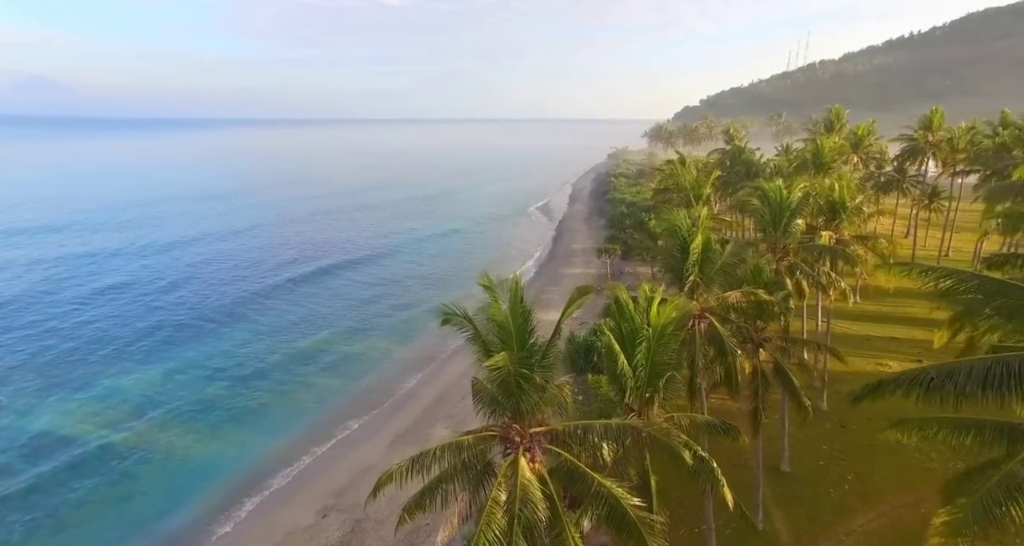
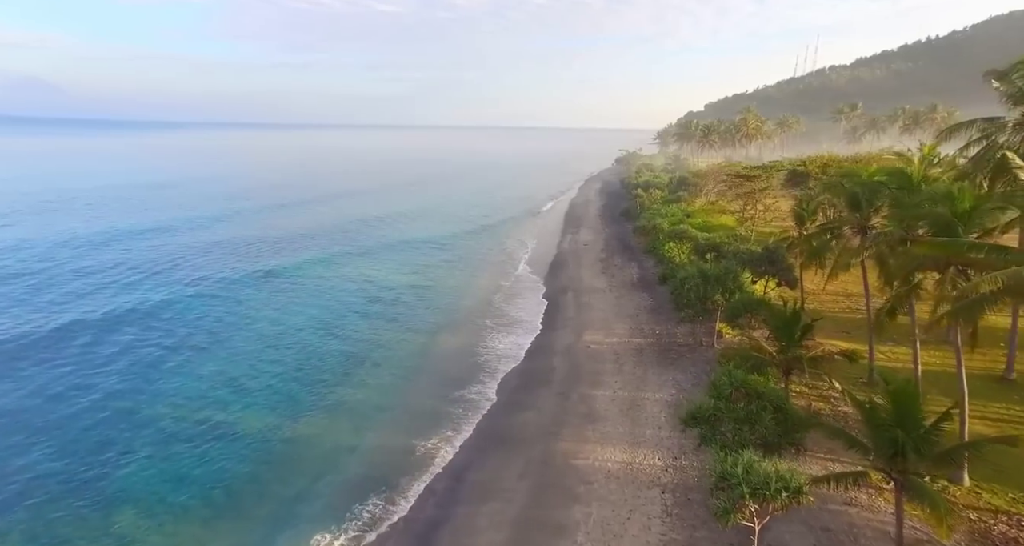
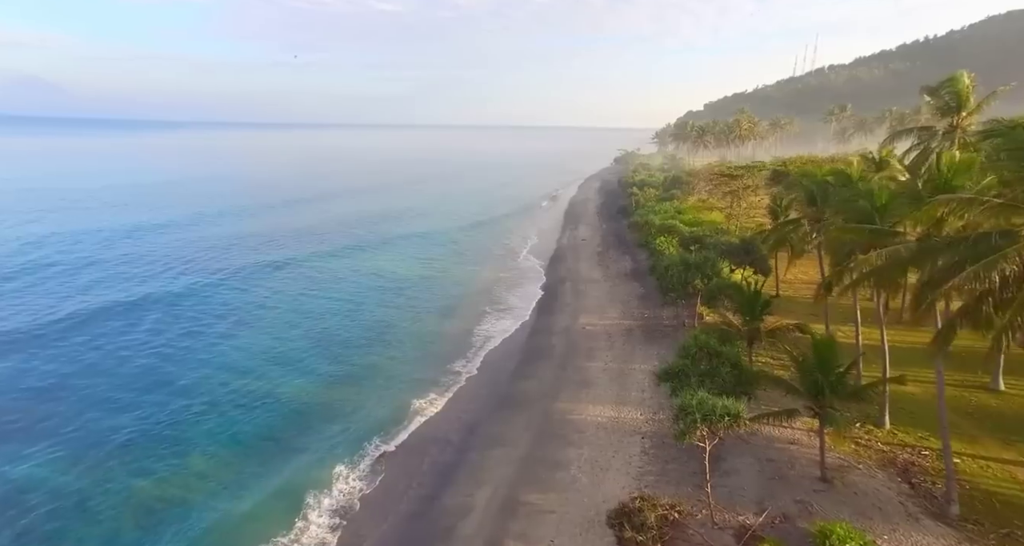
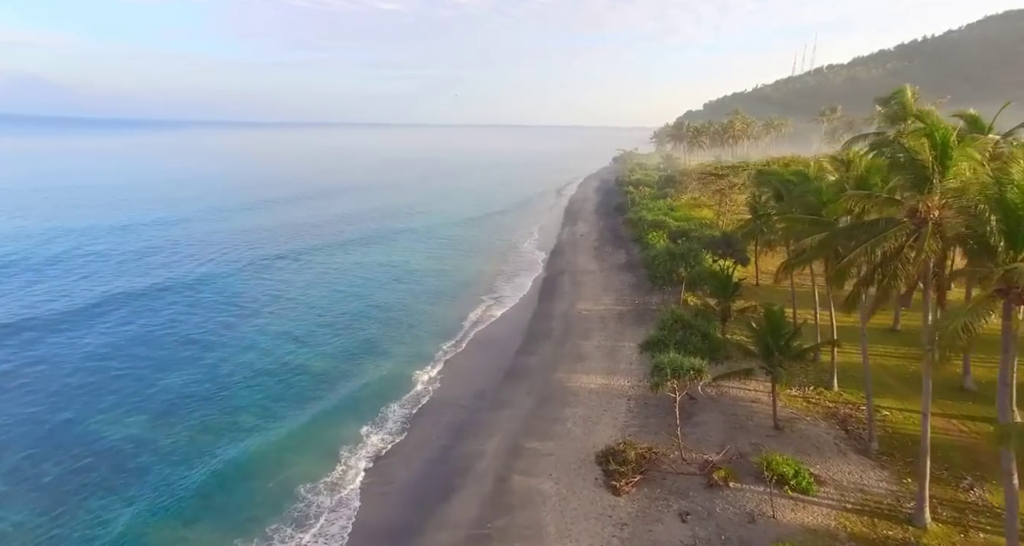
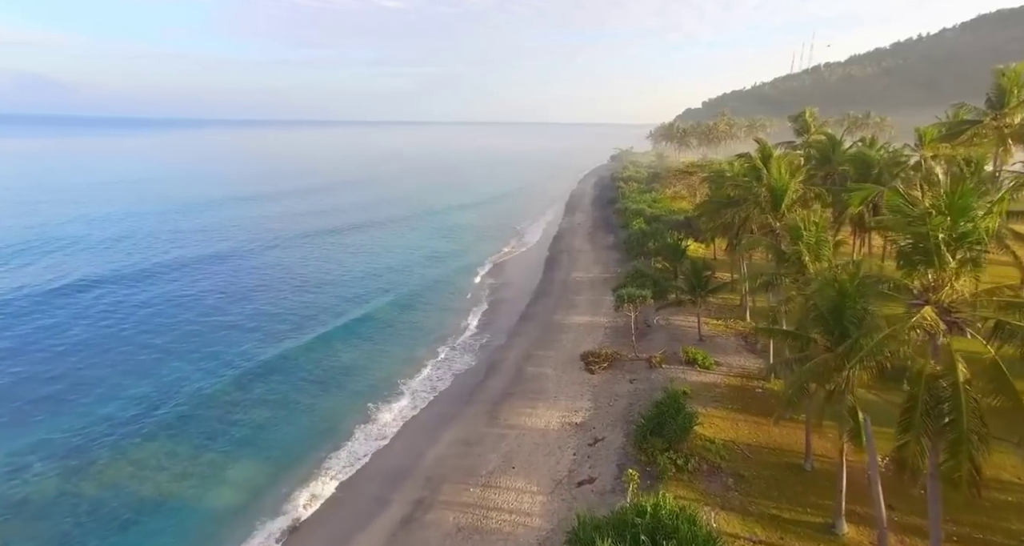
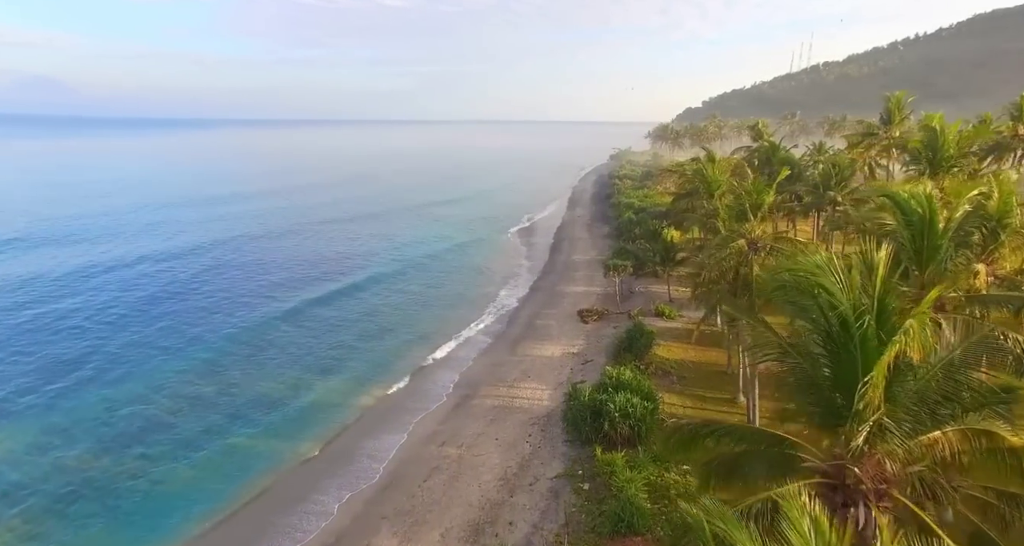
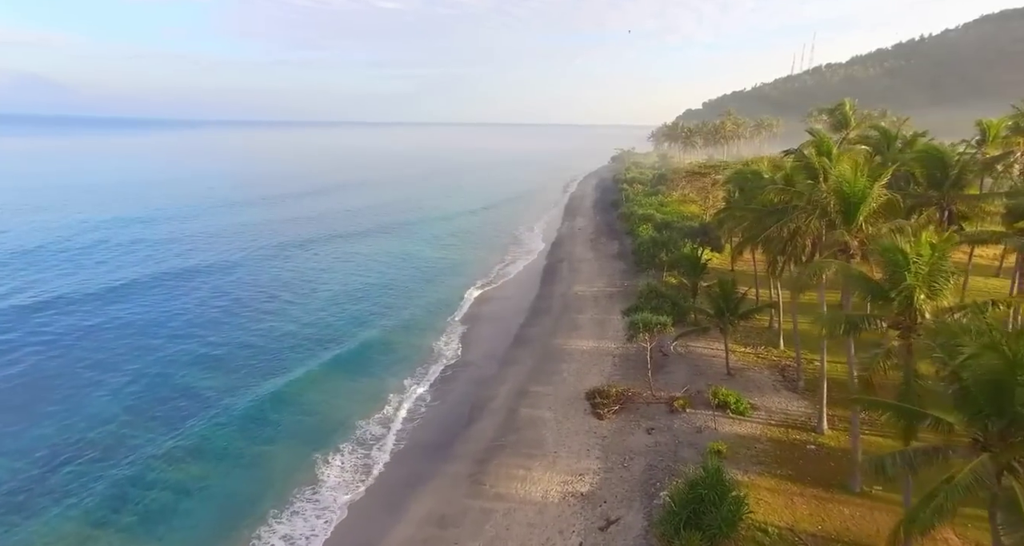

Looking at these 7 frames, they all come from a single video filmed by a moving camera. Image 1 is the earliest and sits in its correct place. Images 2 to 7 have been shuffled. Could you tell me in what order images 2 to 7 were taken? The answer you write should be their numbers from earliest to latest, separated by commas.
6, 5, 7, 4, 3, 2
